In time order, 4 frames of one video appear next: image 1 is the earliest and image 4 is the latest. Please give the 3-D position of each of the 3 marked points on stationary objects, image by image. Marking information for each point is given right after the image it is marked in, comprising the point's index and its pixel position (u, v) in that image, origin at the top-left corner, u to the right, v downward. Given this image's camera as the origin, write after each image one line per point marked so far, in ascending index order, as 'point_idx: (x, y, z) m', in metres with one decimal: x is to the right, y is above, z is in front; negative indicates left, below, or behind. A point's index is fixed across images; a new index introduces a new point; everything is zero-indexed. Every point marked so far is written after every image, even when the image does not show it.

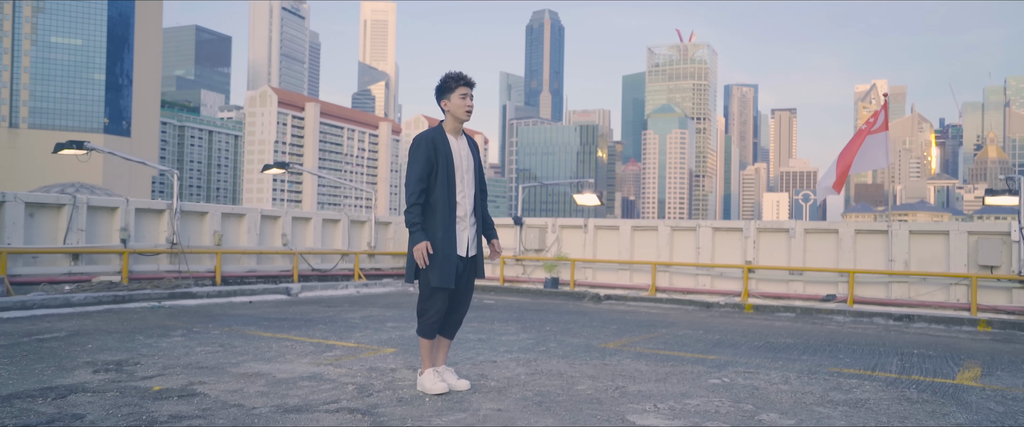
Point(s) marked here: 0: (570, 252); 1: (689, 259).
0: (+1.3, -0.9, +17.1) m
1: (+3.8, -1.0, +15.6) m
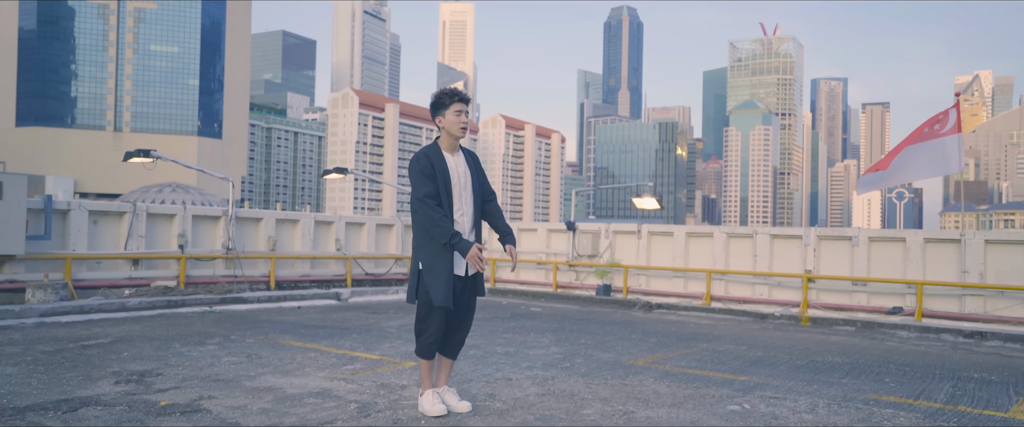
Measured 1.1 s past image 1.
0: (+2.5, -1.1, +16.7) m
1: (+4.8, -1.1, +15.0) m
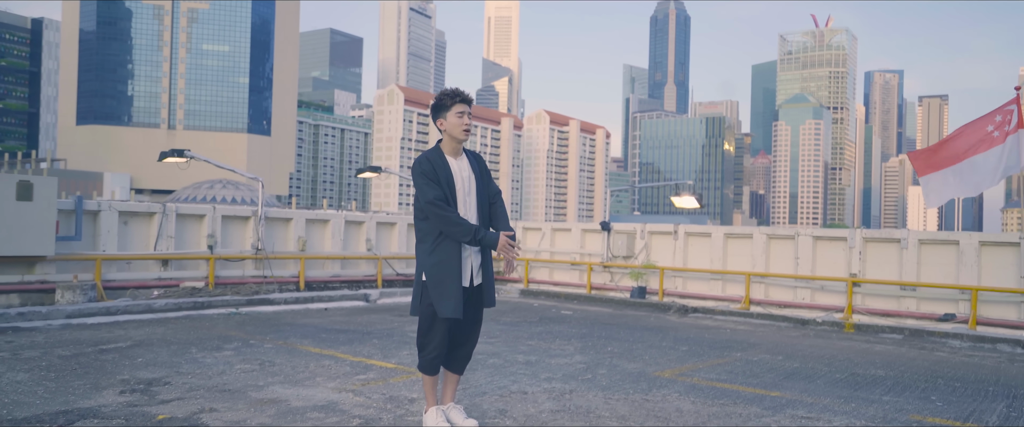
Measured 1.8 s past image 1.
0: (+3.3, -1.1, +16.3) m
1: (+5.4, -1.1, +14.3) m
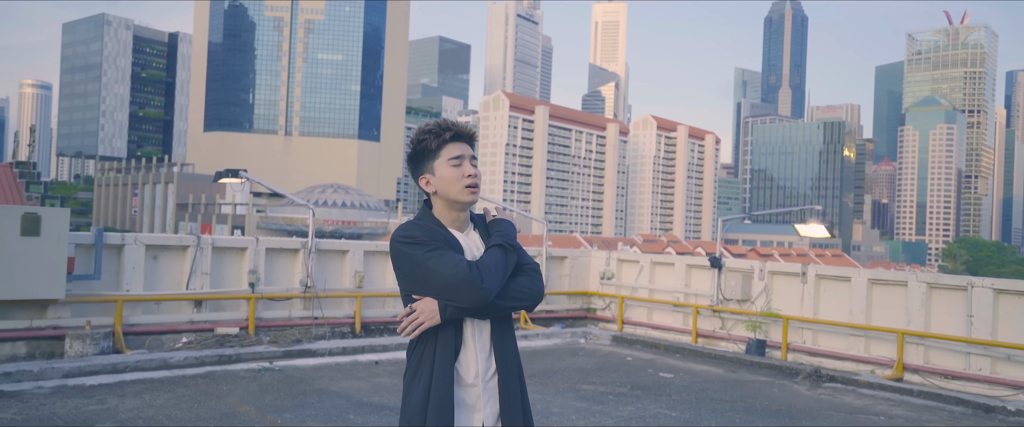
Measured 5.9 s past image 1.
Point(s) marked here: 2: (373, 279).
0: (+5.0, -1.7, +13.4) m
1: (+6.8, -1.8, +11.2) m
2: (-2.5, -1.2, +13.2) m
